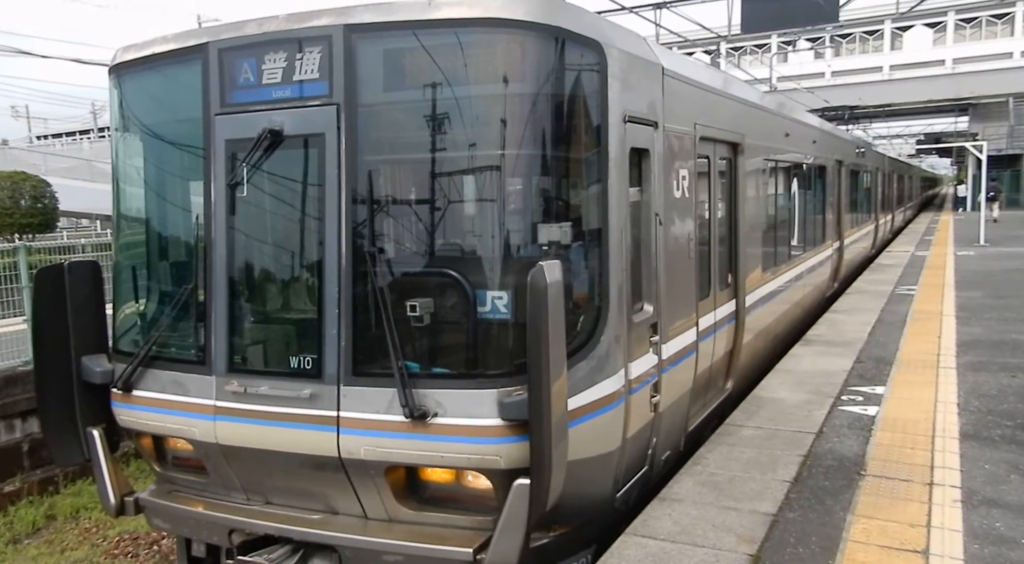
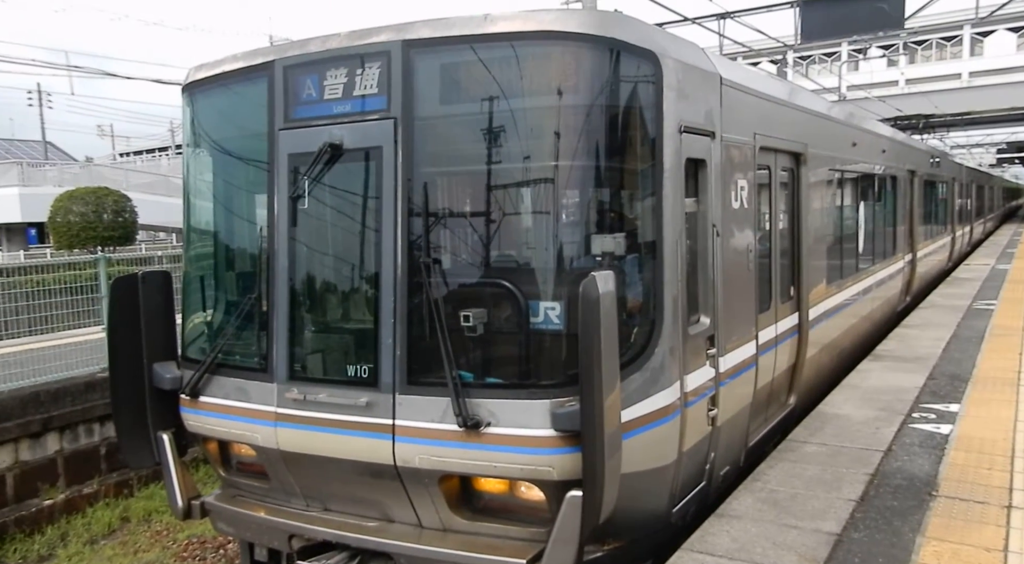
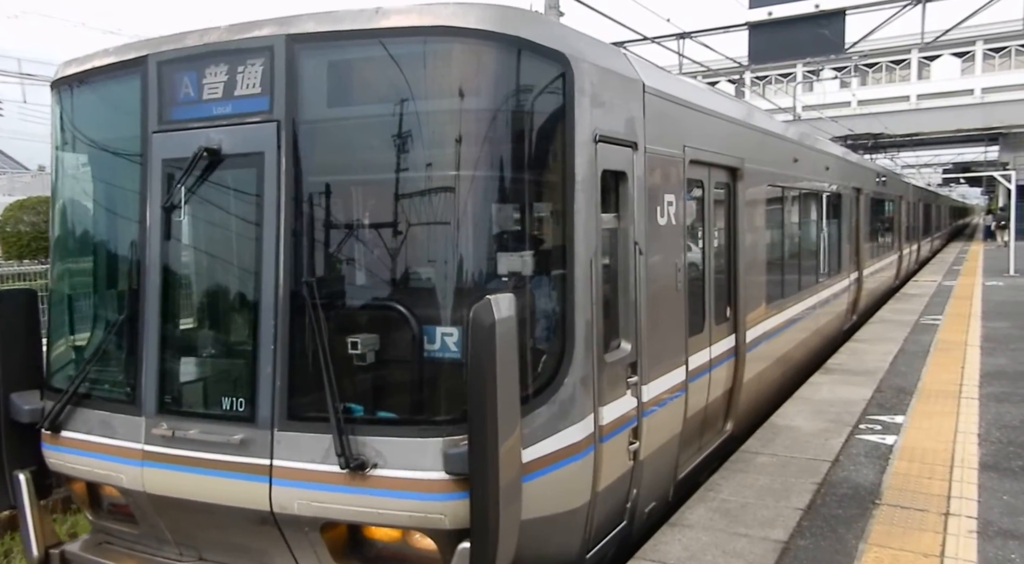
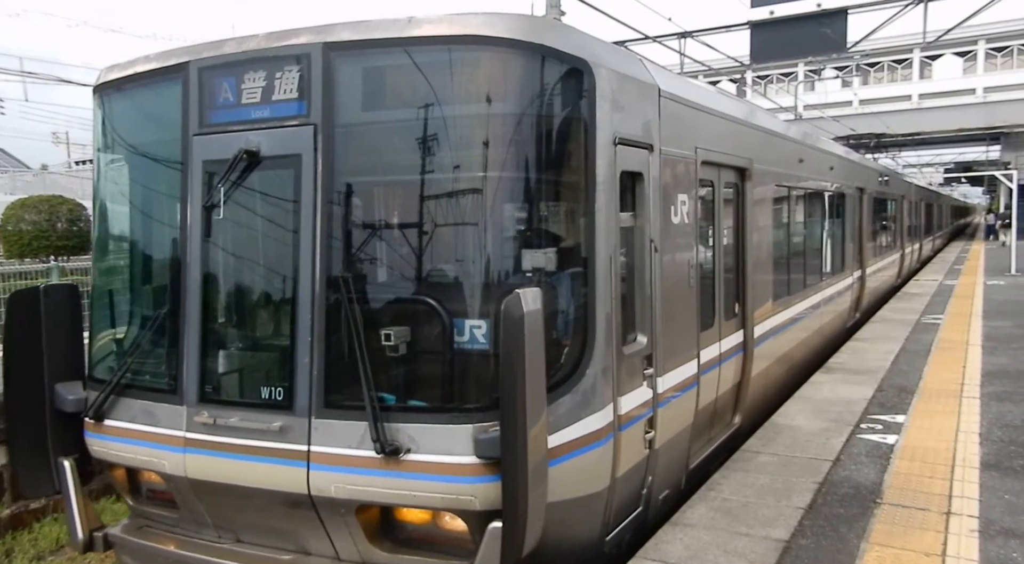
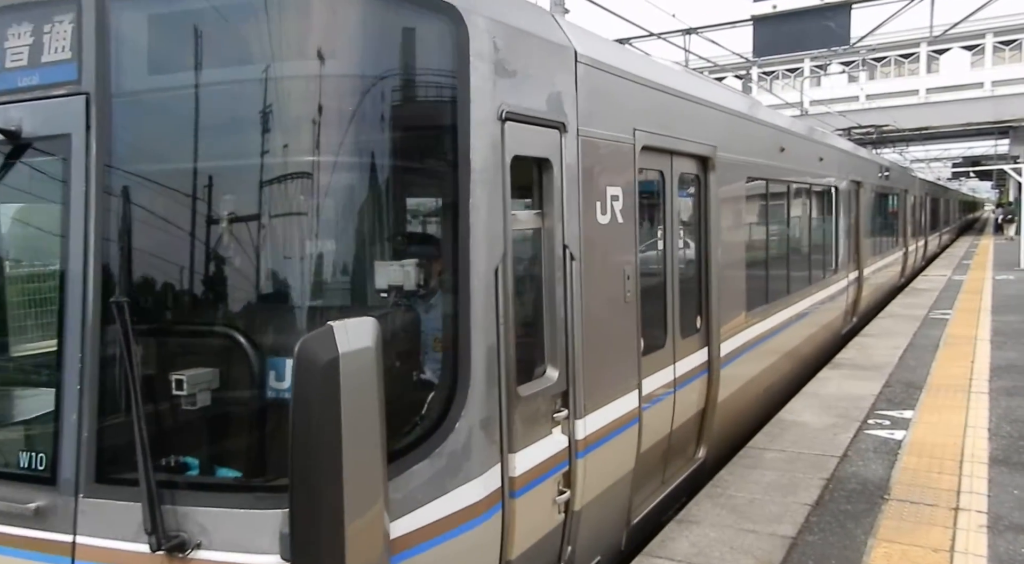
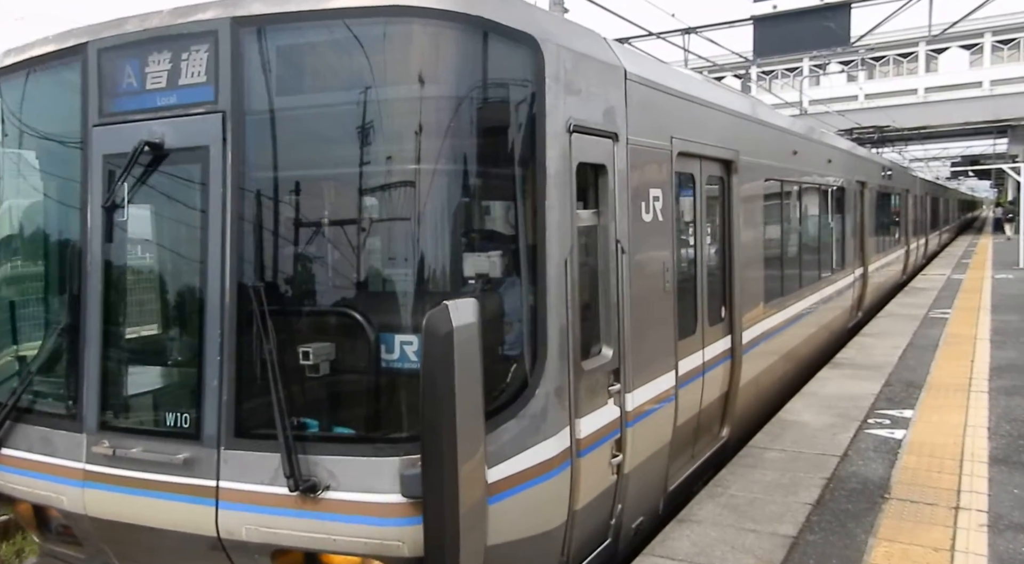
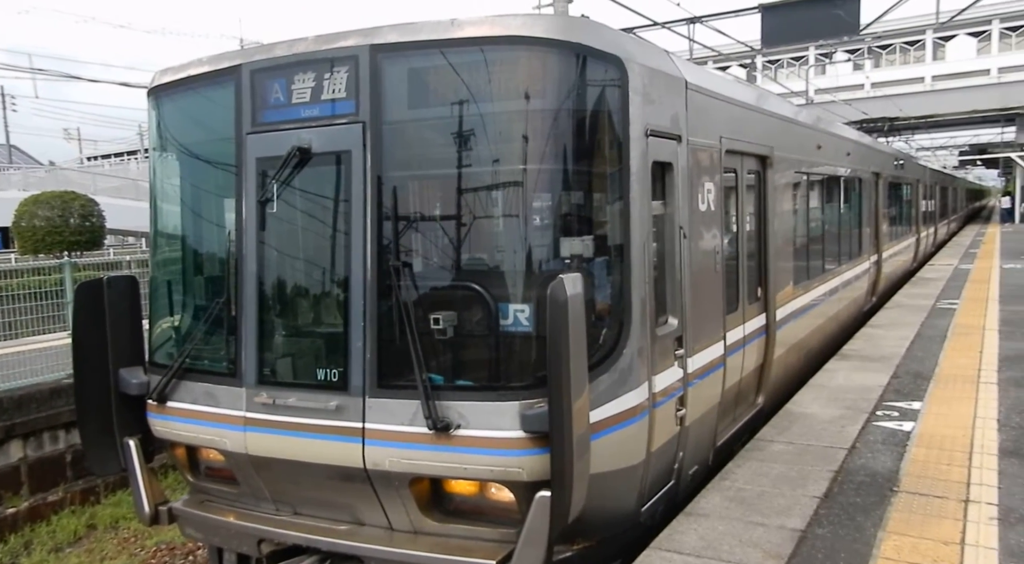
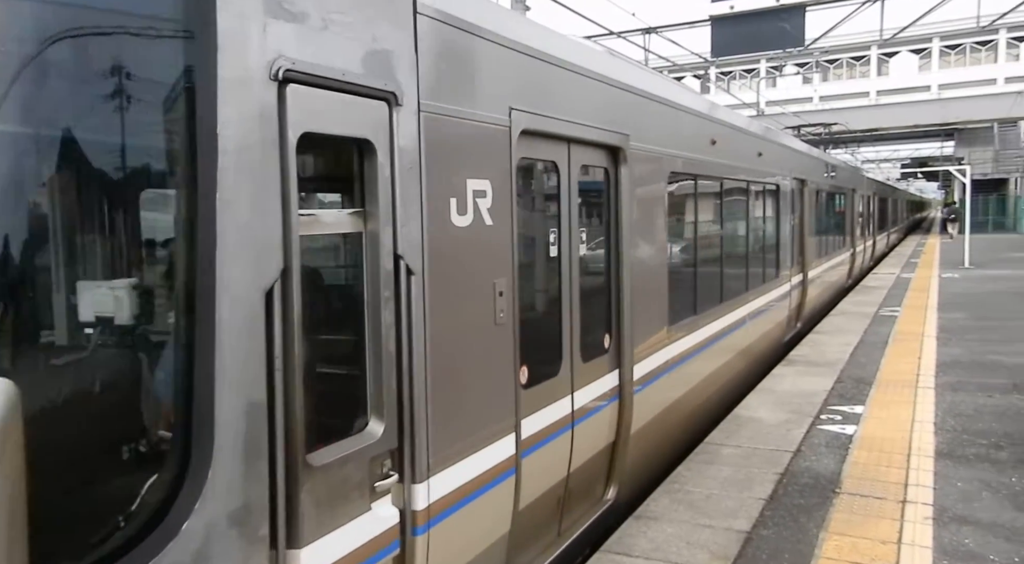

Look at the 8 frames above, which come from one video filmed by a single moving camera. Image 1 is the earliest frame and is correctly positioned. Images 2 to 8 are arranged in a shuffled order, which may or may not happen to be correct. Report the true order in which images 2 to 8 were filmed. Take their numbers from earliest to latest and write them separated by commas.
2, 7, 4, 3, 6, 5, 8
